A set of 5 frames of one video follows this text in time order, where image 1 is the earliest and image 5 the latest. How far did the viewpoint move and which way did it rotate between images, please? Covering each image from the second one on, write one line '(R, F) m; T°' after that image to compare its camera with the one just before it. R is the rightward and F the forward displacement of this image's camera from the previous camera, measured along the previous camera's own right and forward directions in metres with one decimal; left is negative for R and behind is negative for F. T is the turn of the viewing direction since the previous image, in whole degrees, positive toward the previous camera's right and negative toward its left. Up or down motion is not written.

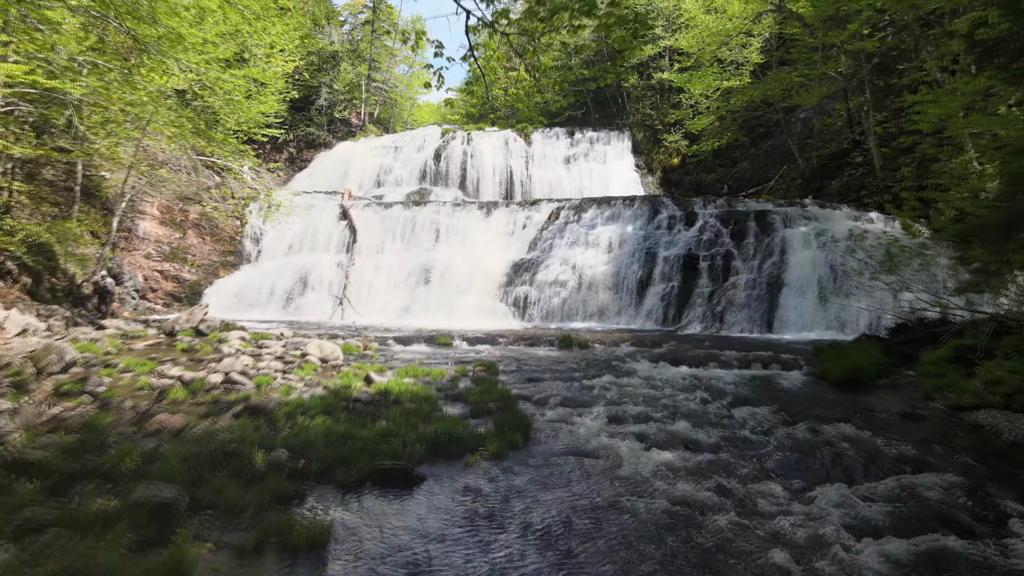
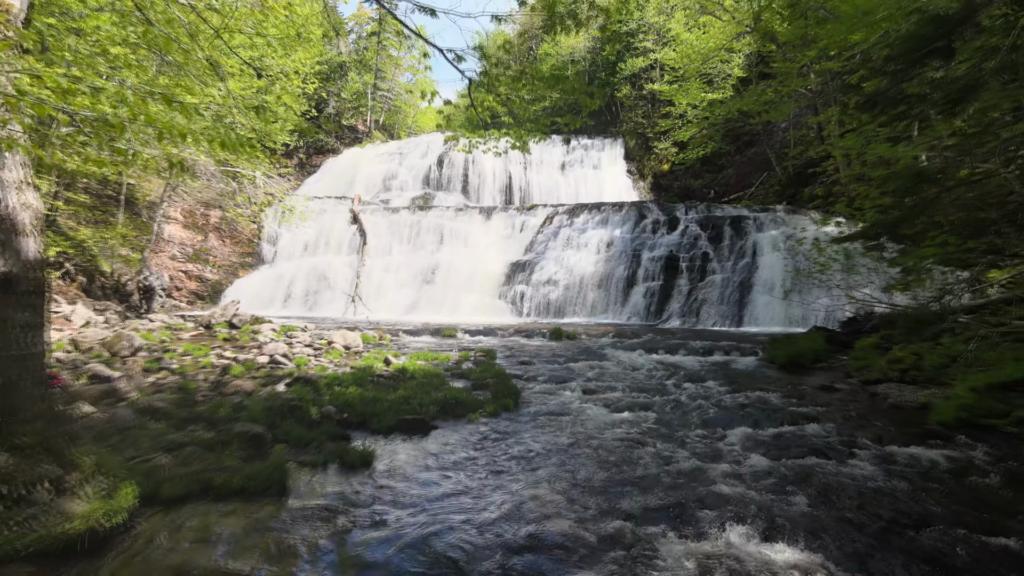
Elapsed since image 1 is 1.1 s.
(+0.1, -1.5) m; 0°
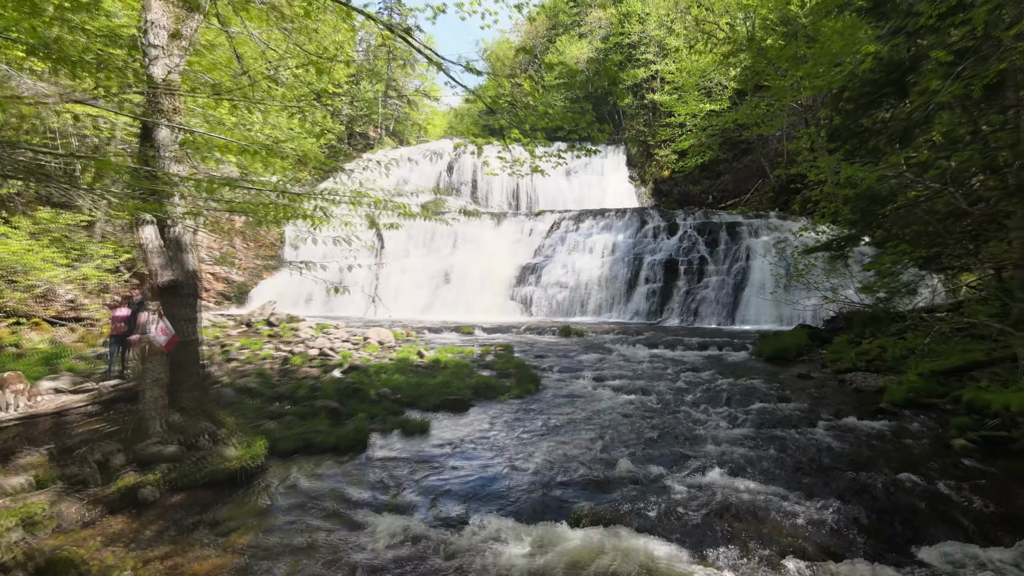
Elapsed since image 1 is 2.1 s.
(-0.3, -1.2) m; 0°
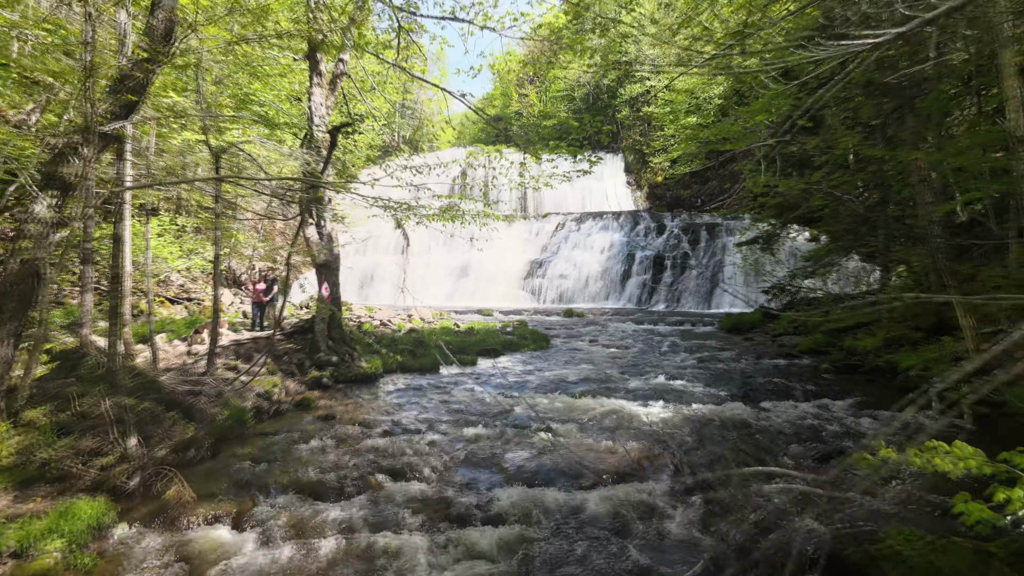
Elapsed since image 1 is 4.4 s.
(-0.3, -2.9) m; 0°
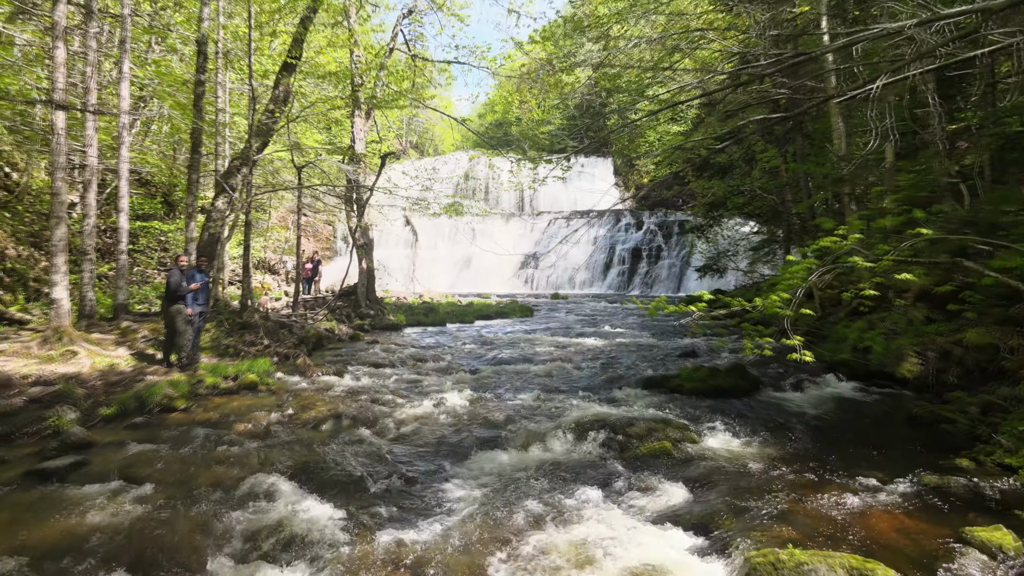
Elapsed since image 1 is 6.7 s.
(+0.4, -2.9) m; 0°
